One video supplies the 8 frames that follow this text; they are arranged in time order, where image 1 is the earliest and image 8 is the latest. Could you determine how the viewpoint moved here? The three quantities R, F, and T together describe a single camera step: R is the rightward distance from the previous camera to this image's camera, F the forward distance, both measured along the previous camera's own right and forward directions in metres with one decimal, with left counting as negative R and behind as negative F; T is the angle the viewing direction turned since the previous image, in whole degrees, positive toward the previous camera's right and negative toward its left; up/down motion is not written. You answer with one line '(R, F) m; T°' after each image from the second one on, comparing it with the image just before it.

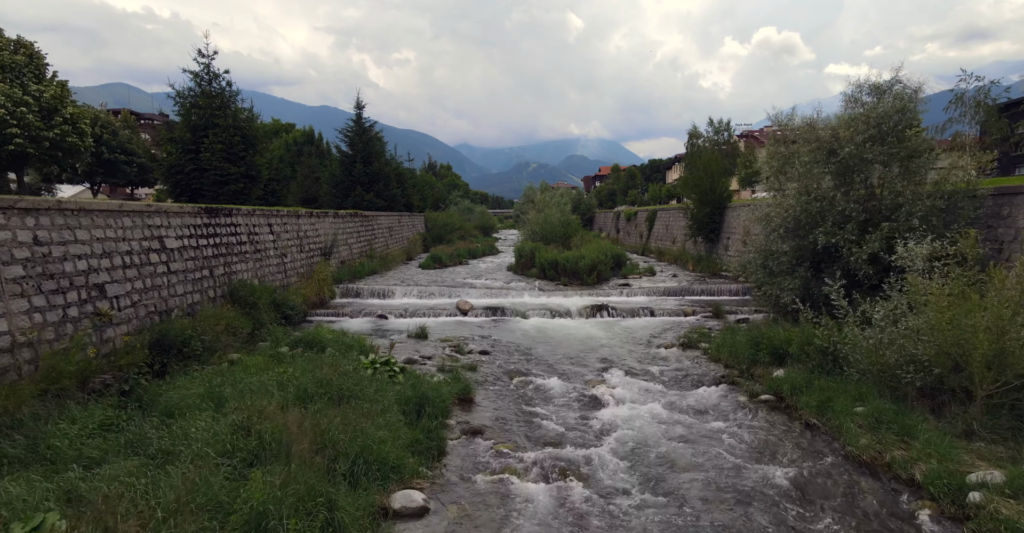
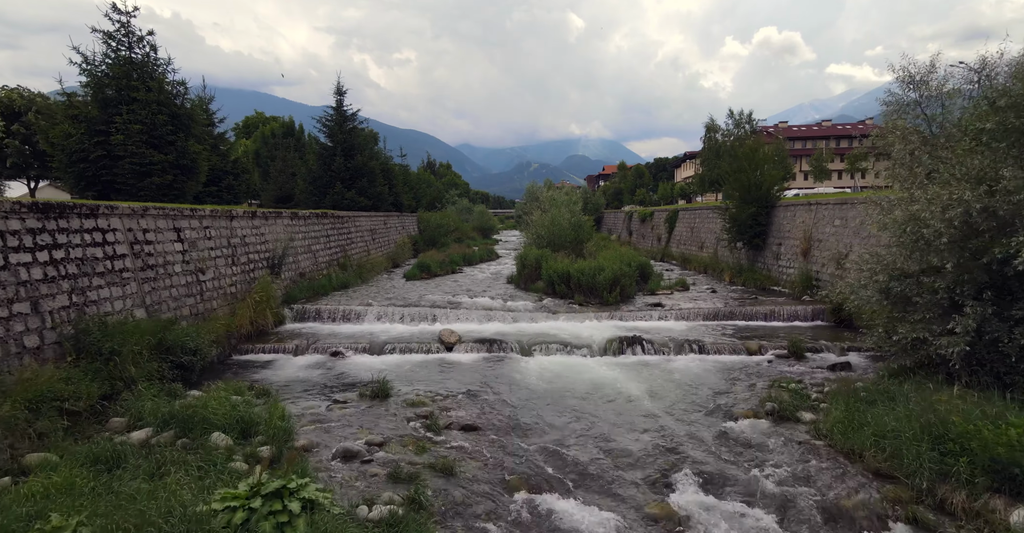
(0.0, +4.1) m; 0°
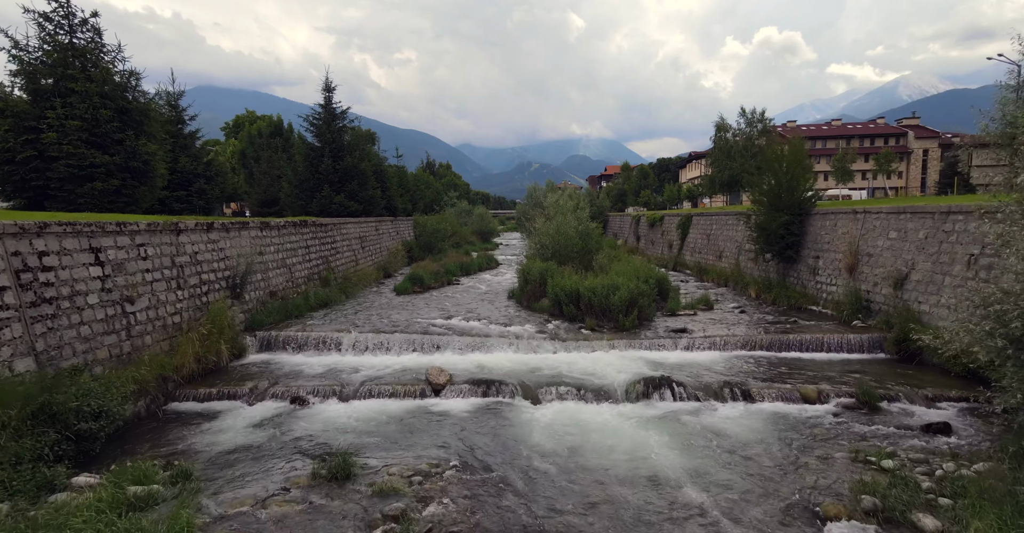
(0.0, +2.2) m; 0°
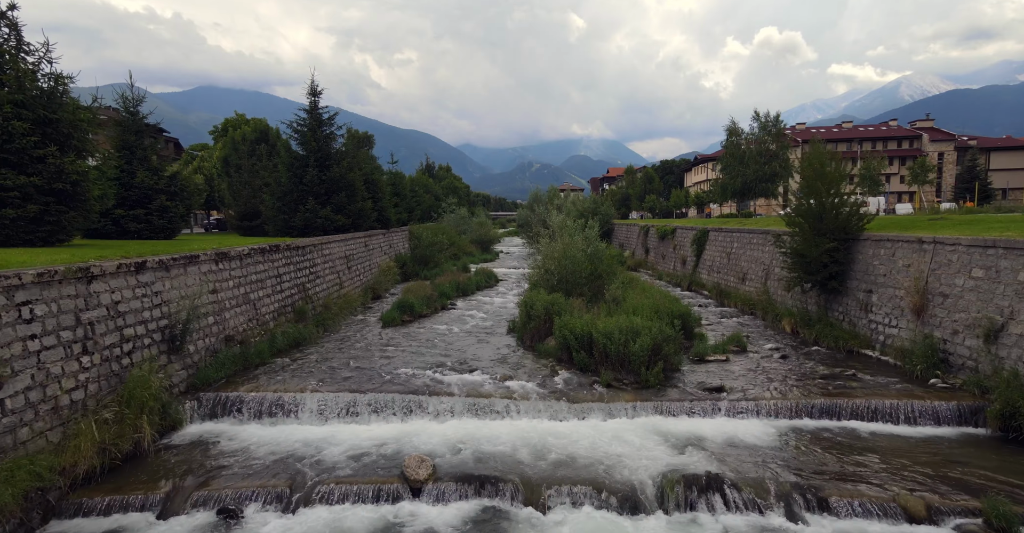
(0.0, +2.4) m; 0°
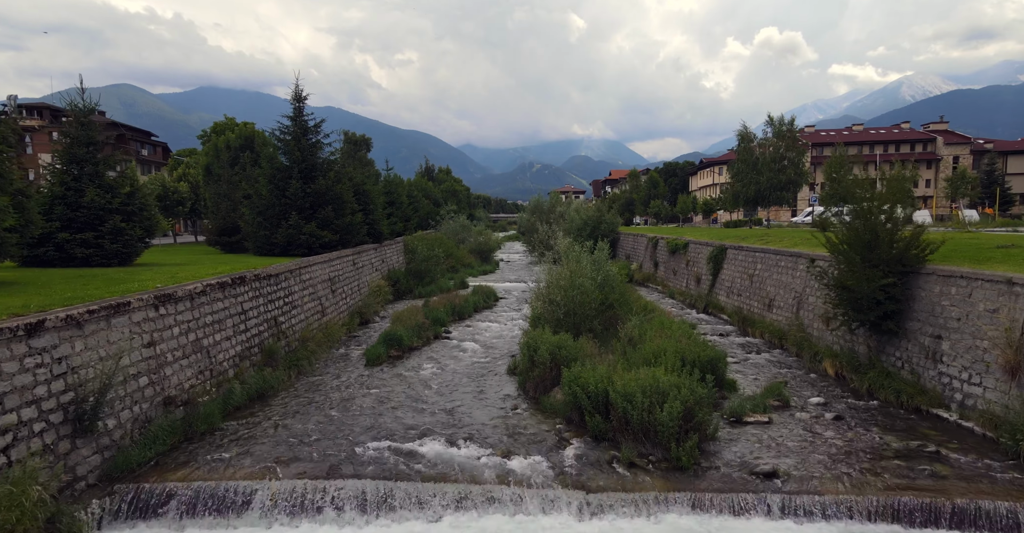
(0.0, +2.2) m; 0°
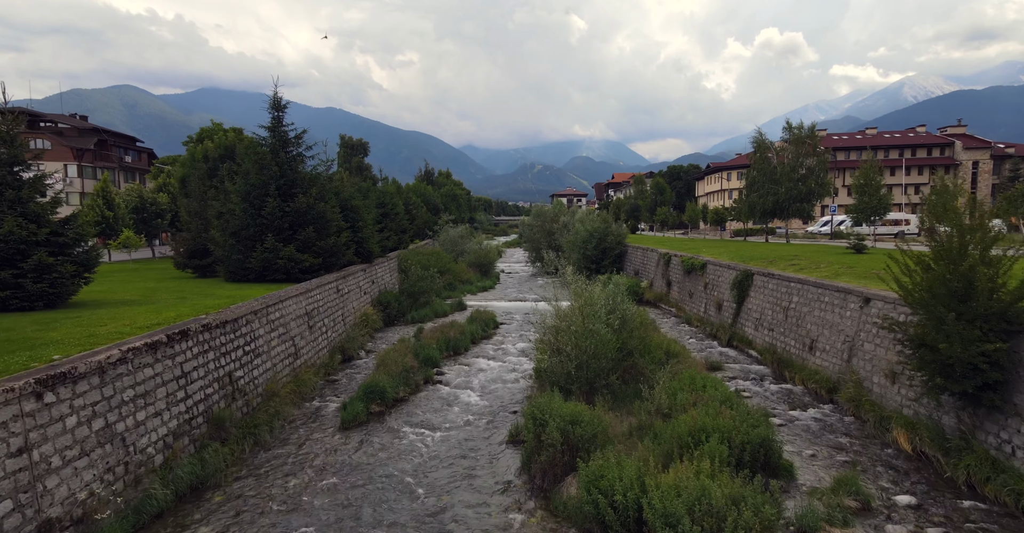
(0.0, +2.7) m; 0°
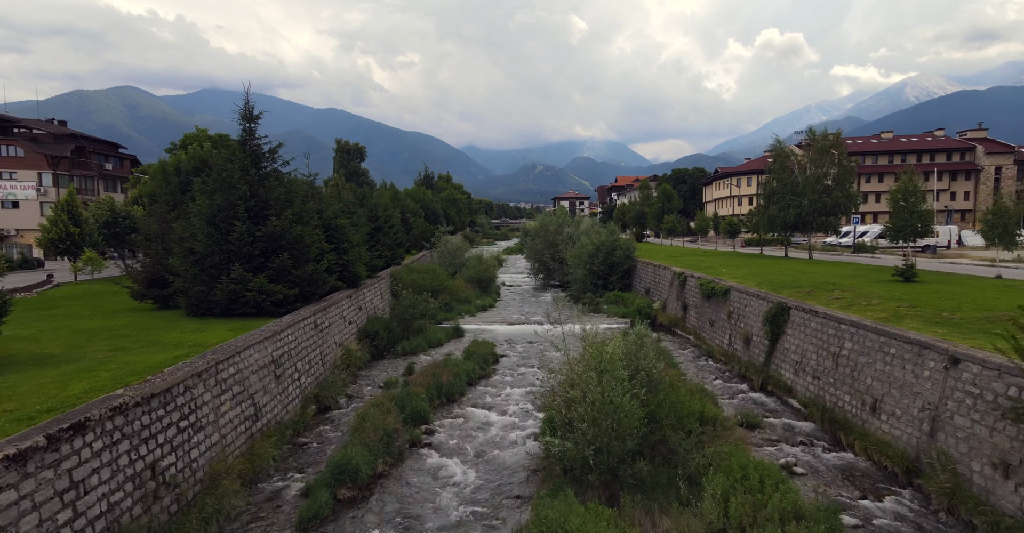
(0.0, +2.8) m; 0°
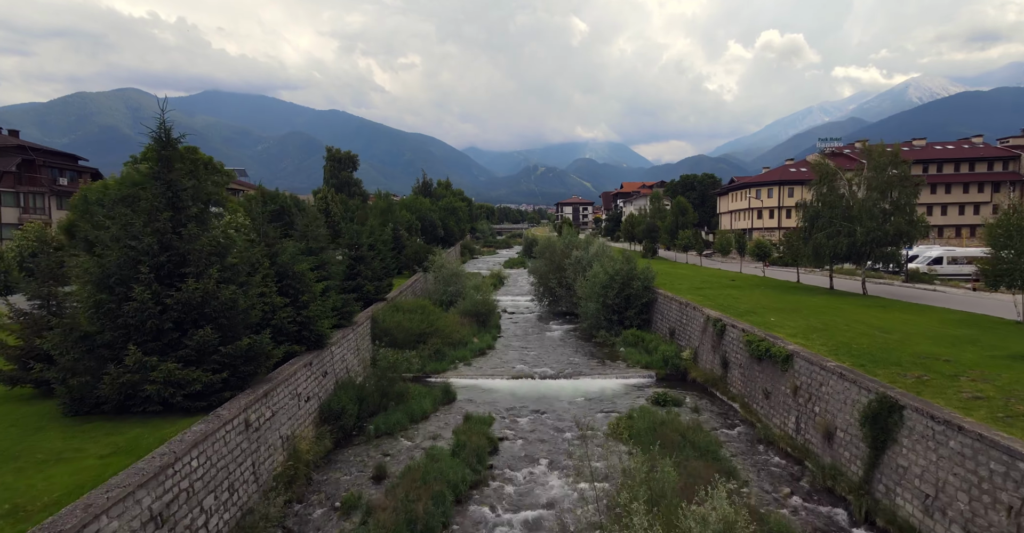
(0.0, +5.5) m; 0°
